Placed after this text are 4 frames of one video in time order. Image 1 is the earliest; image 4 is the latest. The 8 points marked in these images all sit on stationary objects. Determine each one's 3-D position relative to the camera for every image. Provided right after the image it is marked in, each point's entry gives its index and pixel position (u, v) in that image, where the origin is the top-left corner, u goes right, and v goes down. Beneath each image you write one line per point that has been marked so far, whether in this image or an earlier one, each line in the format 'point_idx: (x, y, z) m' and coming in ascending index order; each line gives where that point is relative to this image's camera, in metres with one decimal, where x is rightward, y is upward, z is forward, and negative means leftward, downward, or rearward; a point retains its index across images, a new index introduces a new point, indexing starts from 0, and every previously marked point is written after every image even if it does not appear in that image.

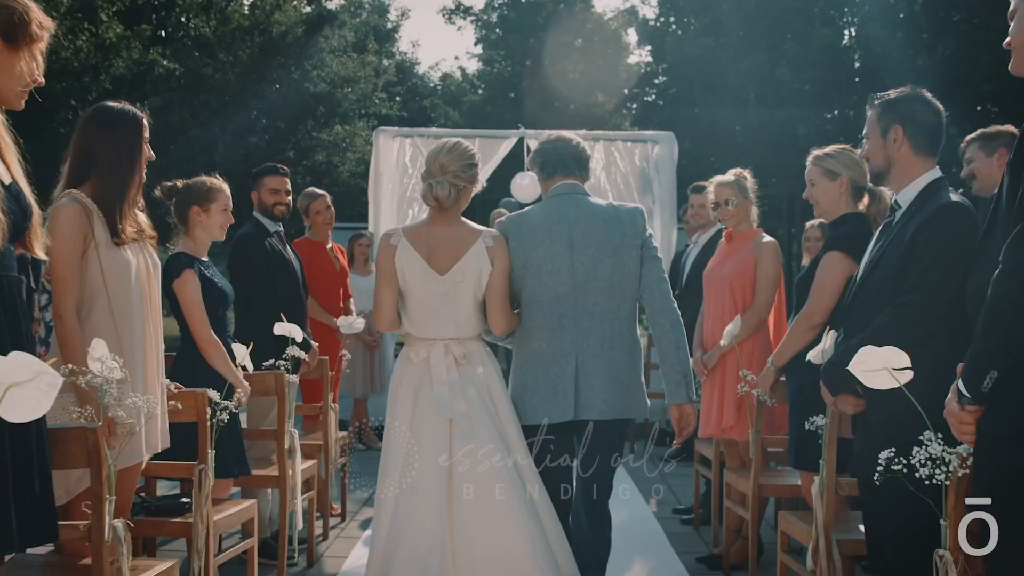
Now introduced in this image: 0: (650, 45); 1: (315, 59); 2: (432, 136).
0: (+2.7, +4.7, +19.0) m
1: (-4.0, +4.6, +19.8) m
2: (-0.8, +1.5, +9.4) m
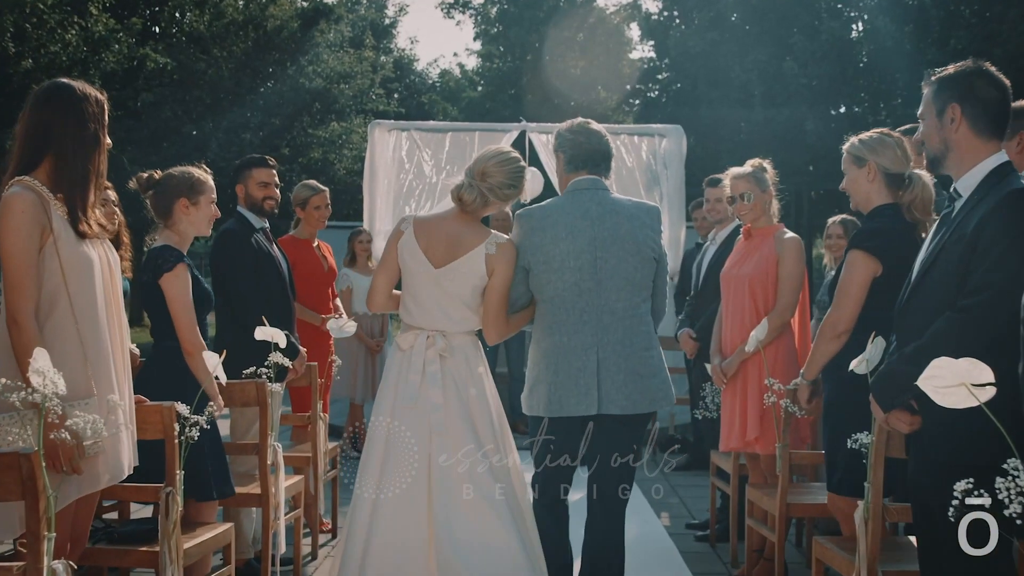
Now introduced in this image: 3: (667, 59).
0: (+2.7, +4.7, +18.7) m
1: (-4.0, +4.6, +19.4) m
2: (-0.8, +1.5, +9.0) m
3: (+3.0, +4.4, +18.6) m
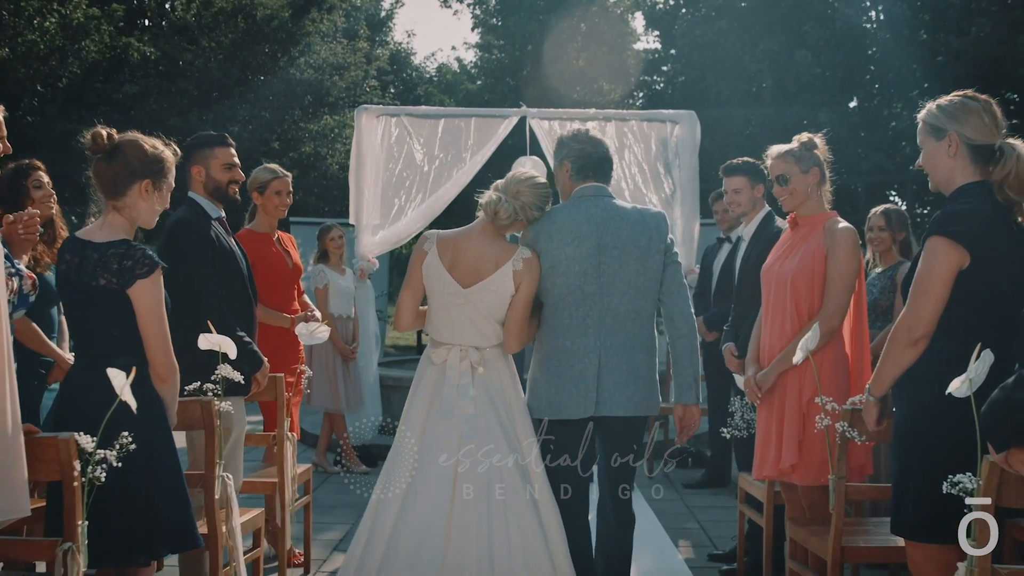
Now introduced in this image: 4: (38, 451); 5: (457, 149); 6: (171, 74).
0: (+2.7, +4.7, +18.0) m
1: (-4.0, +4.6, +18.7) m
2: (-0.8, +1.5, +8.3) m
3: (+3.0, +4.4, +17.9) m
4: (-1.2, -0.4, +2.4) m
5: (-0.5, +1.2, +8.2) m
6: (-5.7, +3.6, +16.2) m
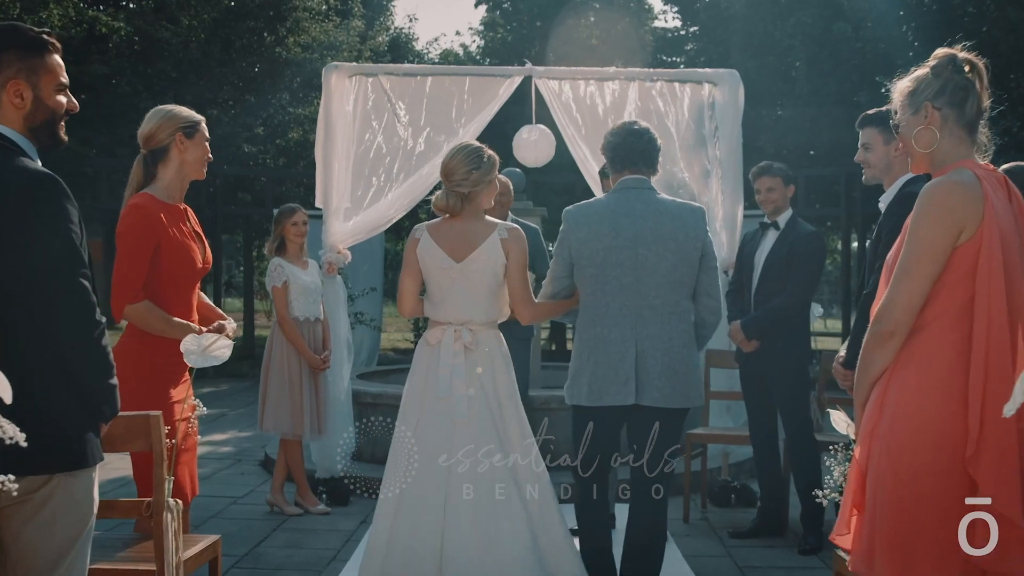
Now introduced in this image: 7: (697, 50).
0: (+2.8, +4.8, +16.5) m
1: (-3.9, +4.7, +17.3) m
2: (-0.8, +1.5, +6.9) m
3: (+3.1, +4.4, +16.5) m
4: (-1.2, -0.4, +1.0) m
5: (-0.4, +1.2, +6.8) m
6: (-5.6, +3.6, +14.9) m
7: (+3.0, +3.9, +16.1) m
